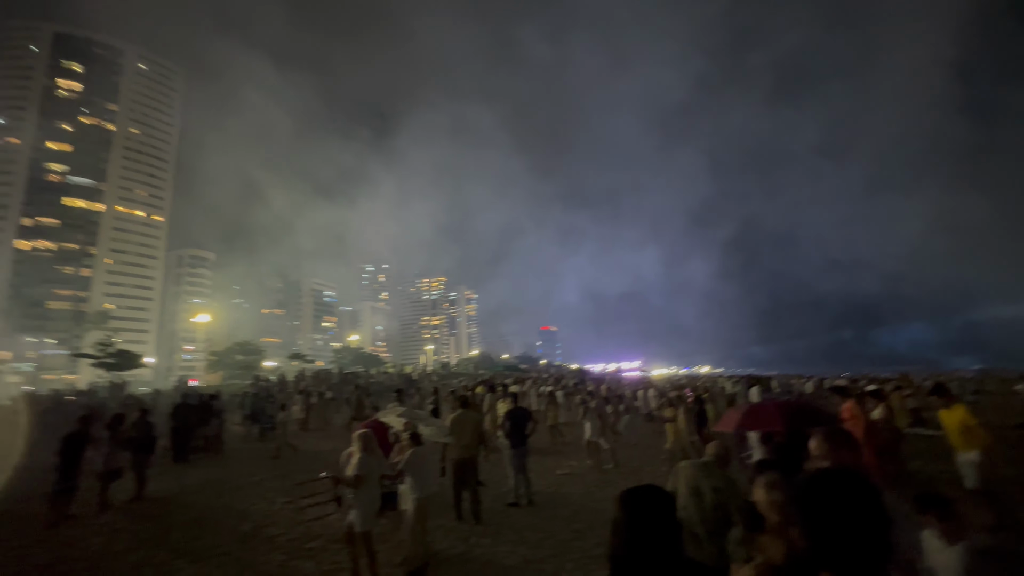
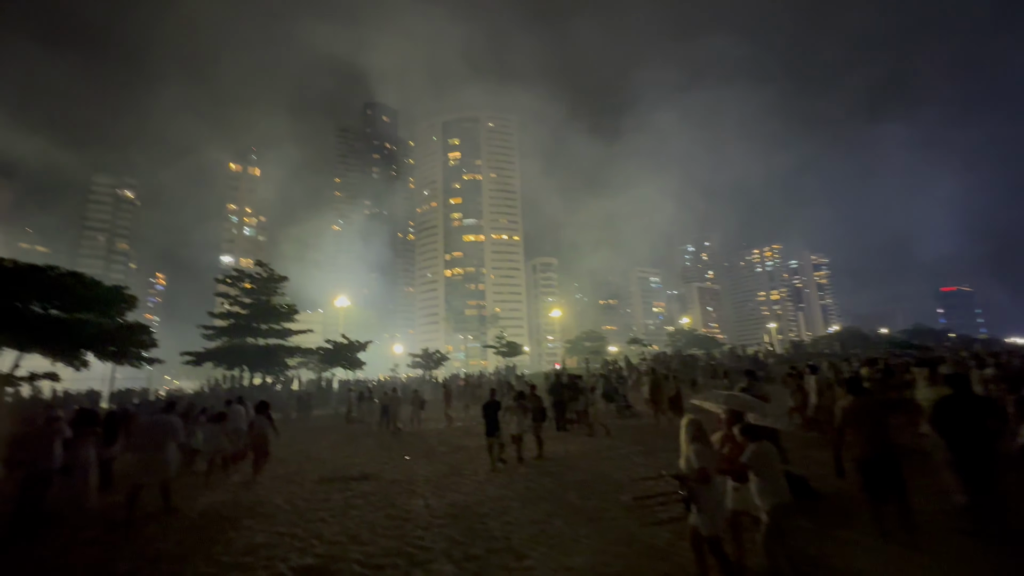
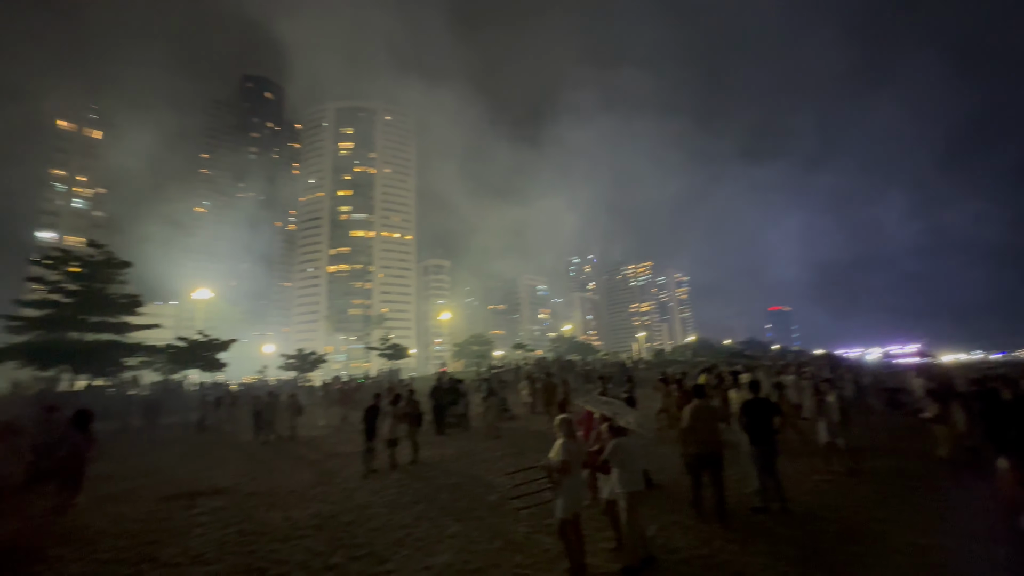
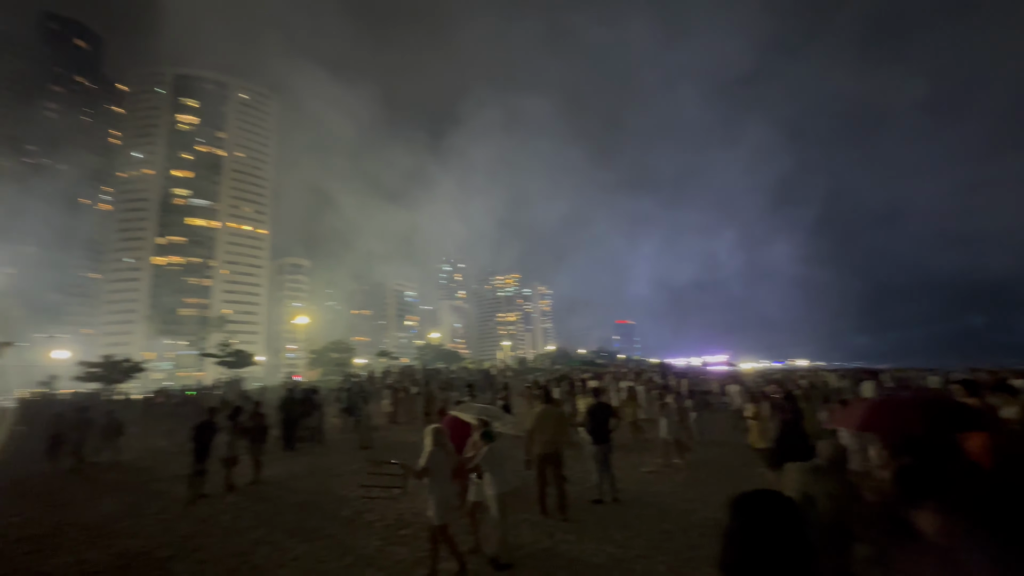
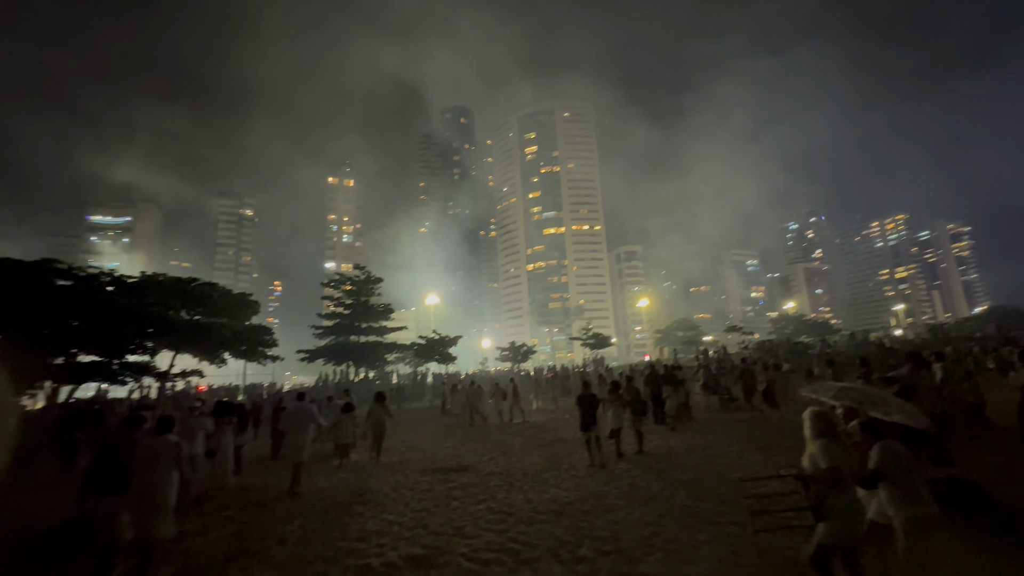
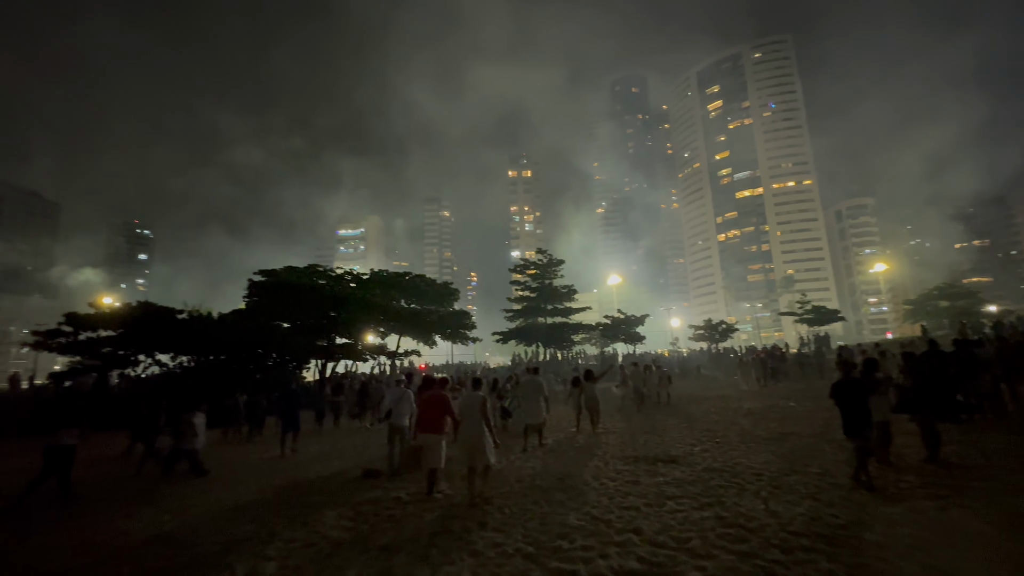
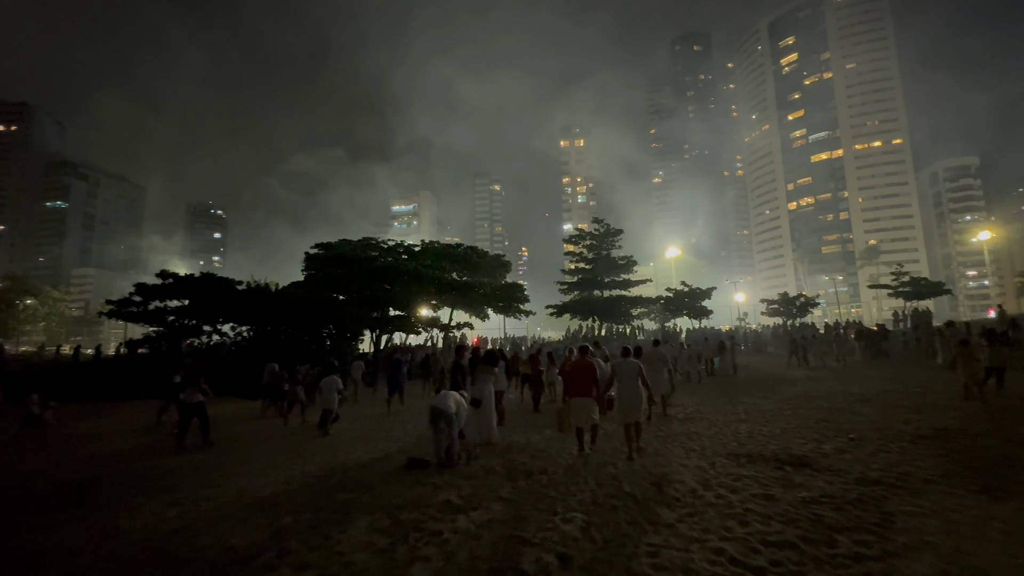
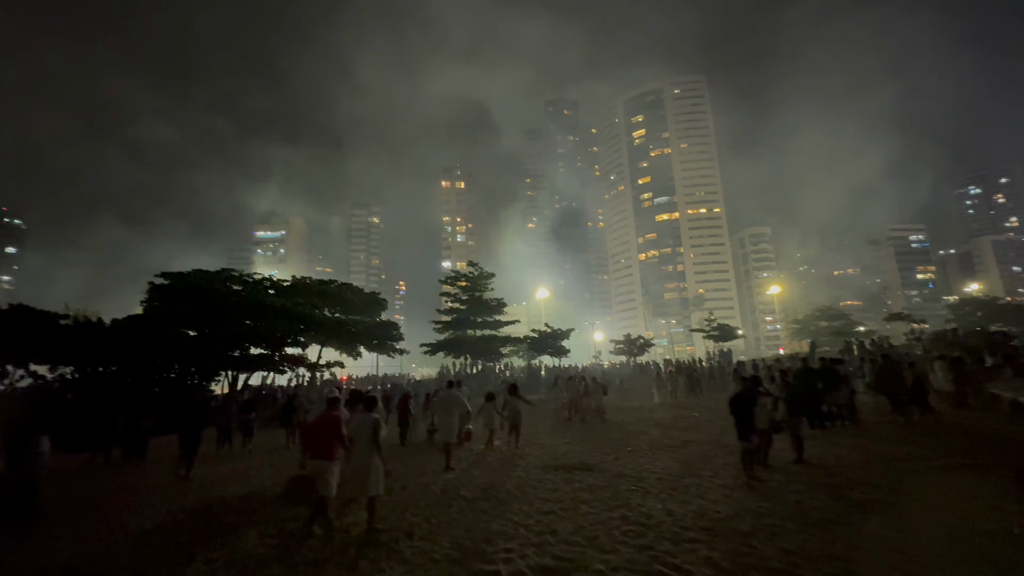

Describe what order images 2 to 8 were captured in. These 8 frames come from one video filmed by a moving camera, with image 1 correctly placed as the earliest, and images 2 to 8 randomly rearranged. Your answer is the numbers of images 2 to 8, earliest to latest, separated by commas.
4, 3, 2, 5, 8, 6, 7
